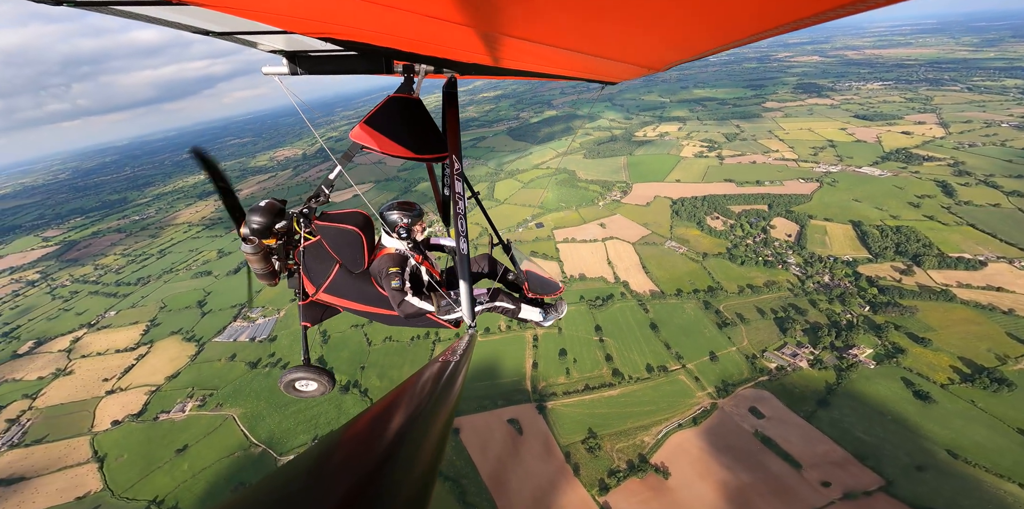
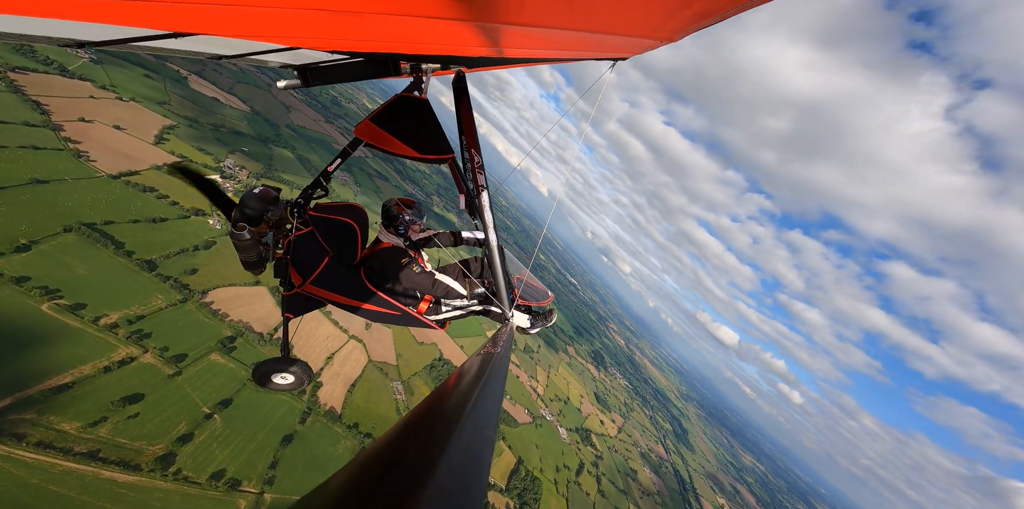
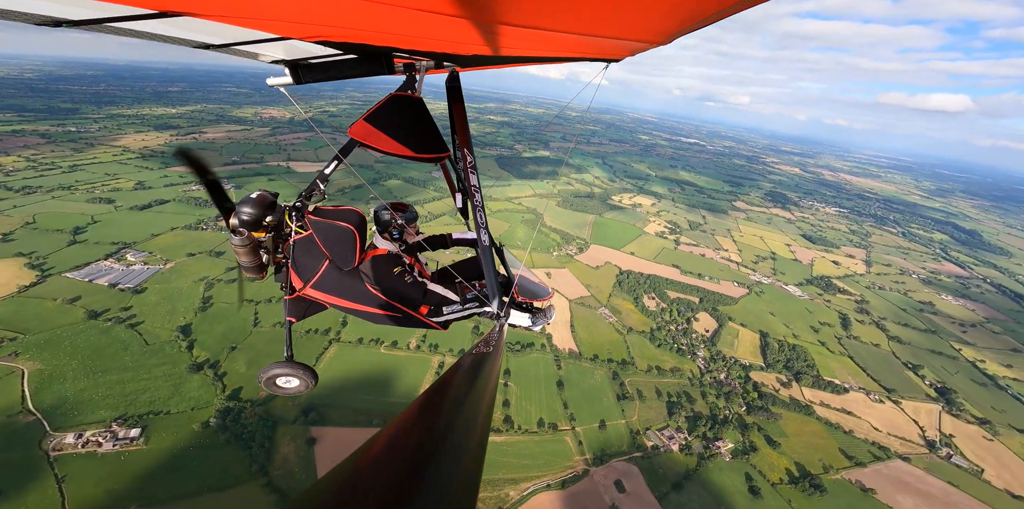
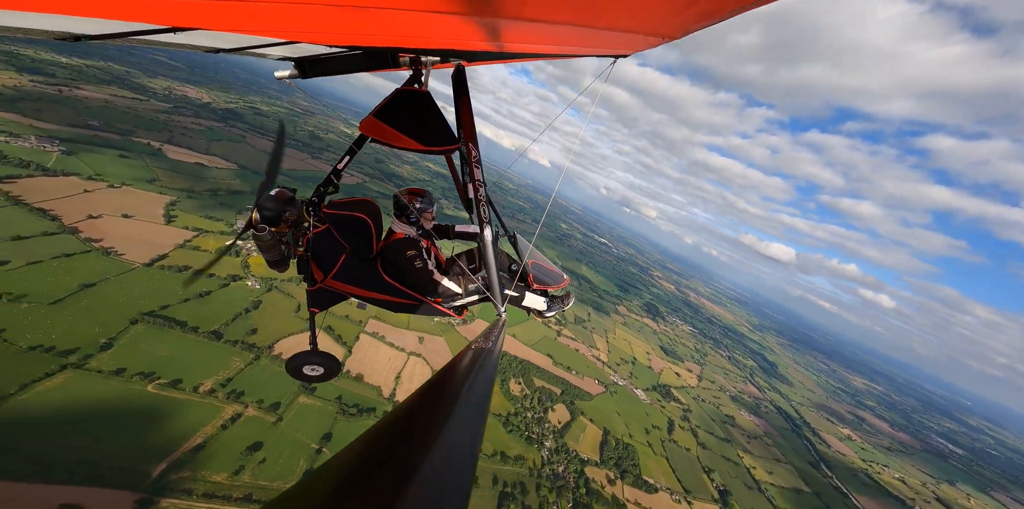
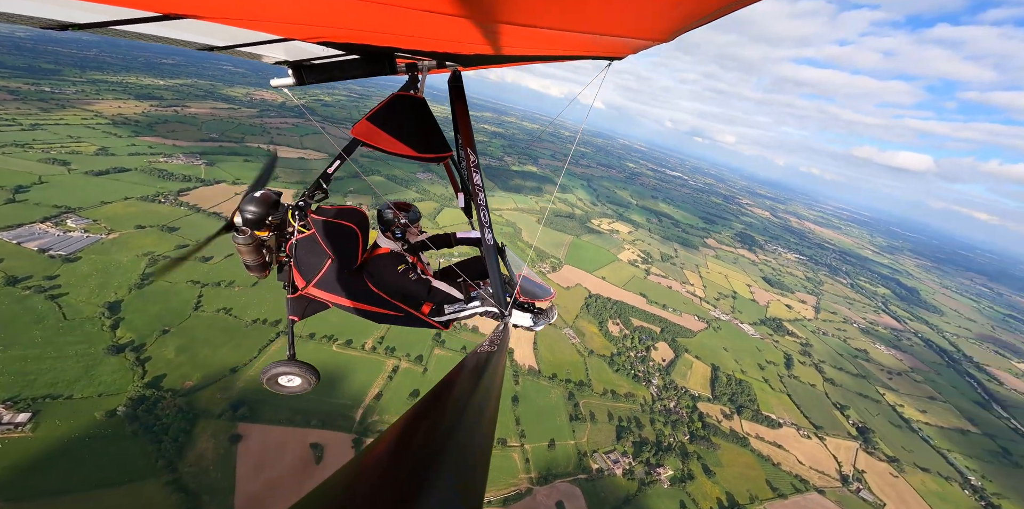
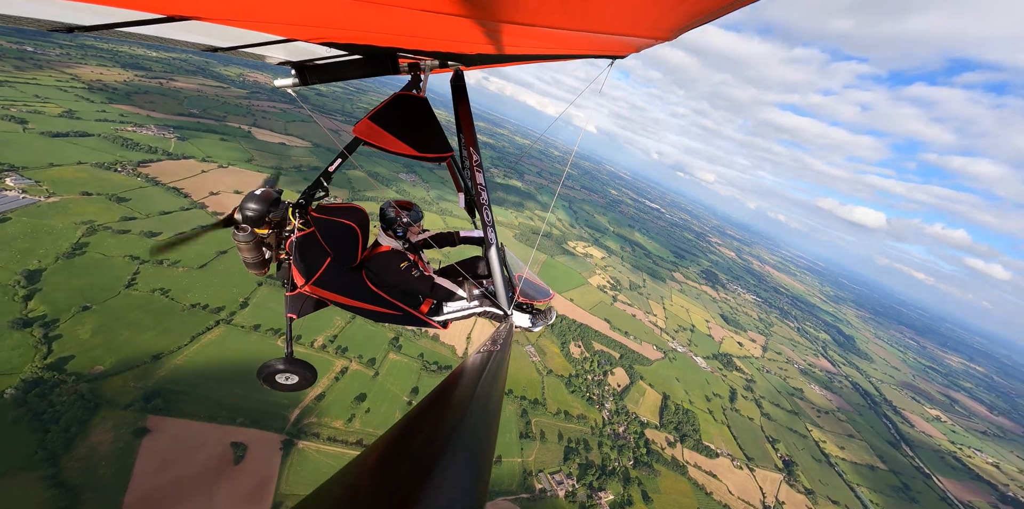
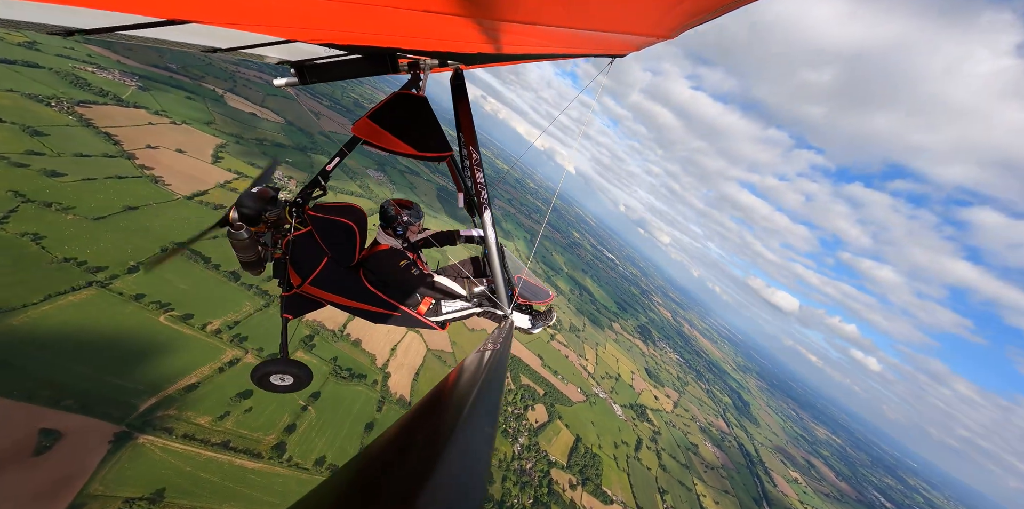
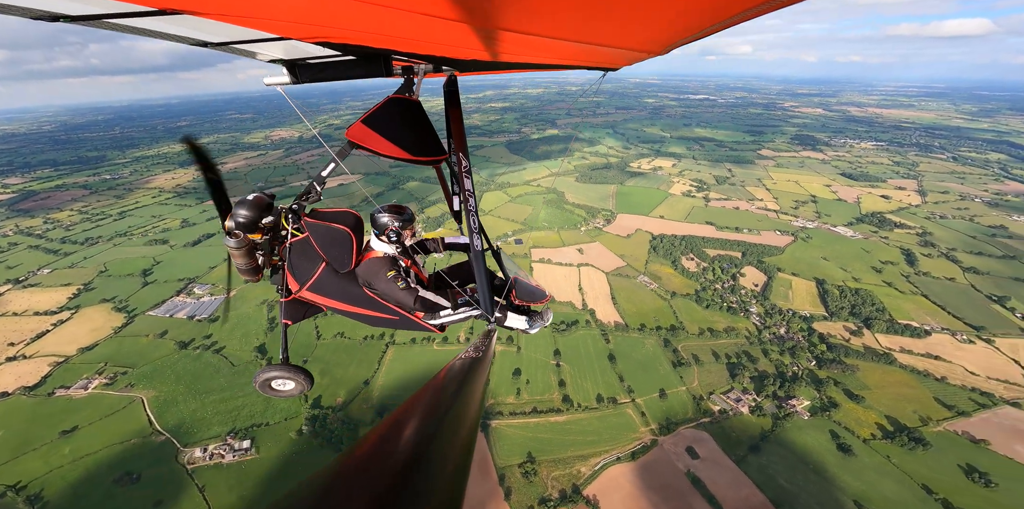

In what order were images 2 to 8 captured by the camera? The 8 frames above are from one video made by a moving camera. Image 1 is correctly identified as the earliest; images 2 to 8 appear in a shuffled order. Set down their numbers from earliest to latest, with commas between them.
8, 3, 5, 6, 7, 2, 4
